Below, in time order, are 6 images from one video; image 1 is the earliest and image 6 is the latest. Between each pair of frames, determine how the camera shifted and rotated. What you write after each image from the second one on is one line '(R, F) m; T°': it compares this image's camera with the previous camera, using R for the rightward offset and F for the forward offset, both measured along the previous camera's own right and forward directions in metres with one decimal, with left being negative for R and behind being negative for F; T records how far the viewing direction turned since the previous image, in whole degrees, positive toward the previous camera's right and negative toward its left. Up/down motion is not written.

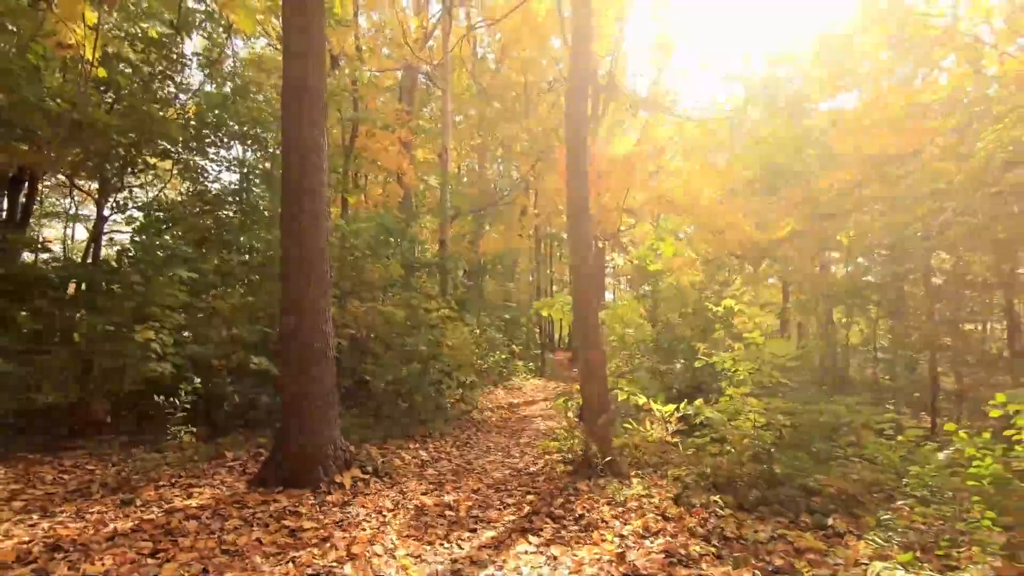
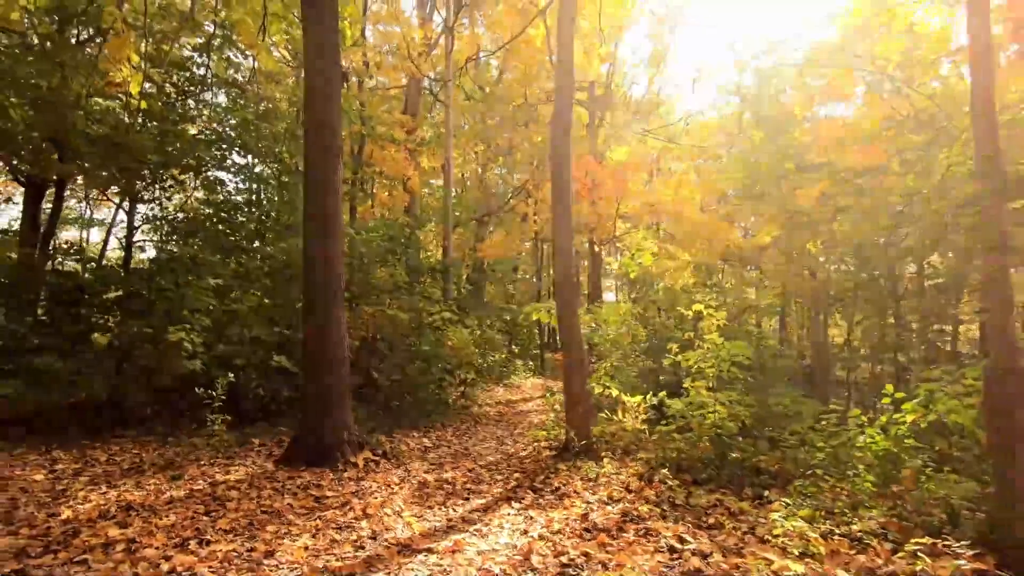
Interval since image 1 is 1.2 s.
(+0.1, -0.8) m; -1°
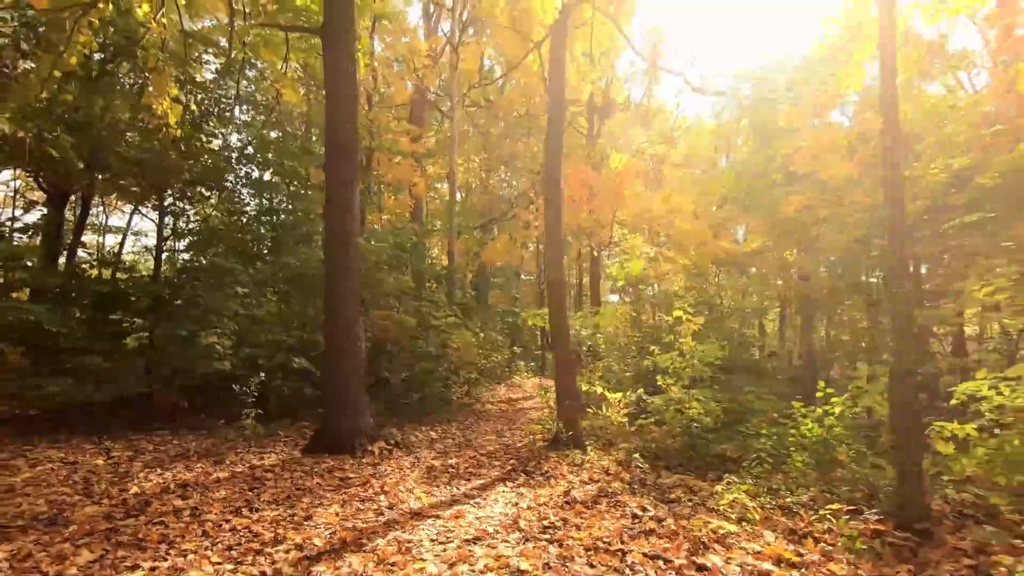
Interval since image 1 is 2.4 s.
(+0.1, -0.8) m; 0°
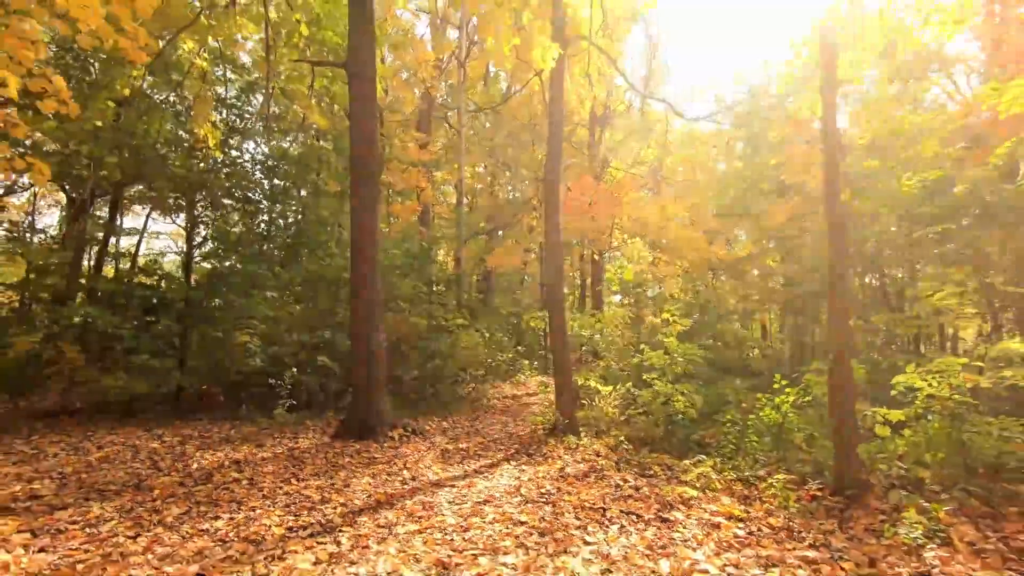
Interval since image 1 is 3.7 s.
(0.0, -0.9) m; 0°
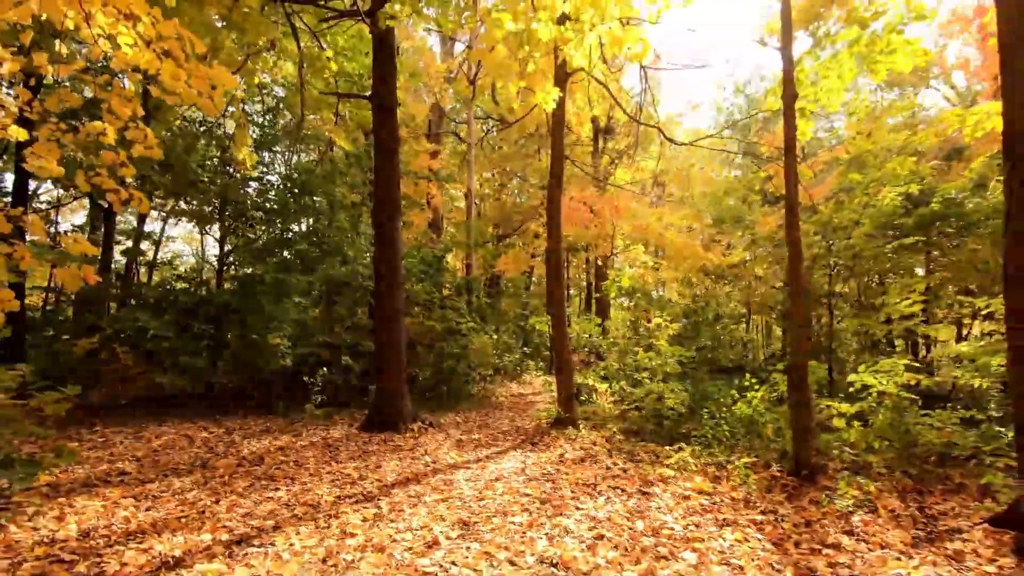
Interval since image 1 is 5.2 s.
(0.0, -0.9) m; -1°
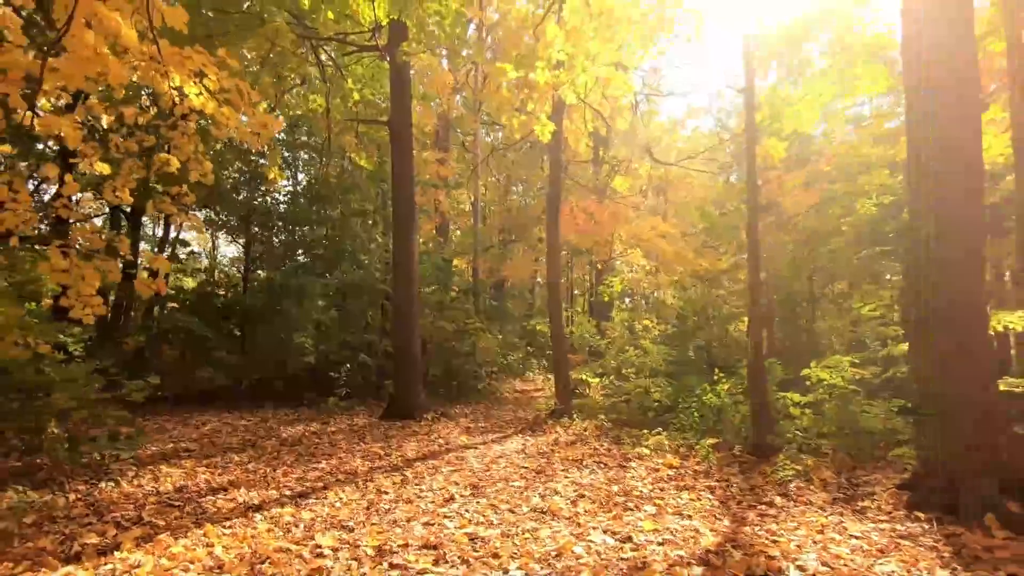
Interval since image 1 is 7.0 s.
(0.0, -1.1) m; 0°
